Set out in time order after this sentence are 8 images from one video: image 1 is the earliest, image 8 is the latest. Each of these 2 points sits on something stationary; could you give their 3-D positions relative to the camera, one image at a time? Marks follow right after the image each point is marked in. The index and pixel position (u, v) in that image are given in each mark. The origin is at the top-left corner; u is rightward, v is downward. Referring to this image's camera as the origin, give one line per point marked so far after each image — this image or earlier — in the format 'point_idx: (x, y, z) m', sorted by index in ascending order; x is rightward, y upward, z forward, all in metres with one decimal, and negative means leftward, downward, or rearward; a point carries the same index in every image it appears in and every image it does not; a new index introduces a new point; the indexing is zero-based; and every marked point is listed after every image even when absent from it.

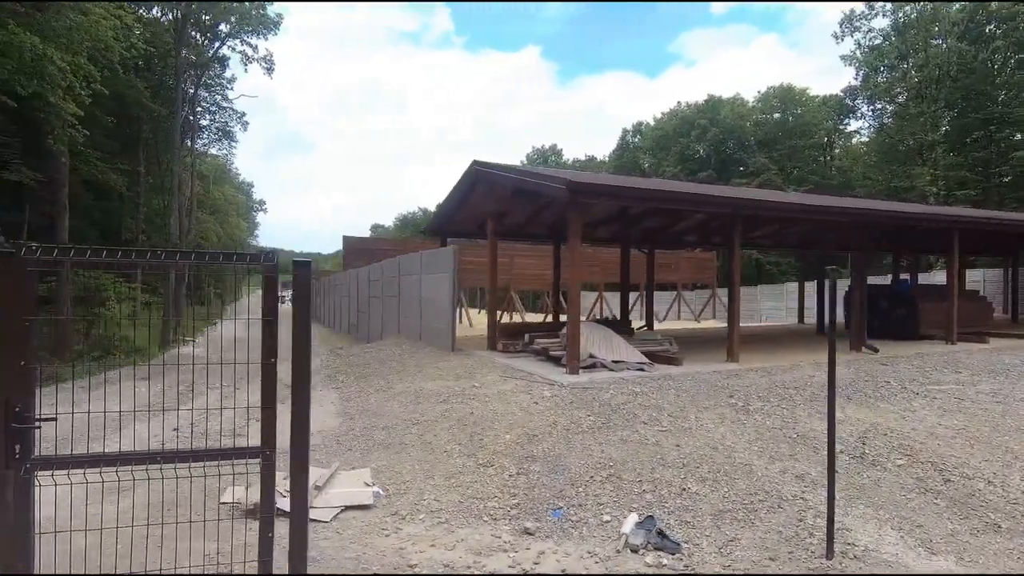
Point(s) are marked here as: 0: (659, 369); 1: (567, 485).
0: (+1.9, -1.0, +7.1) m
1: (+0.4, -1.4, +3.8) m
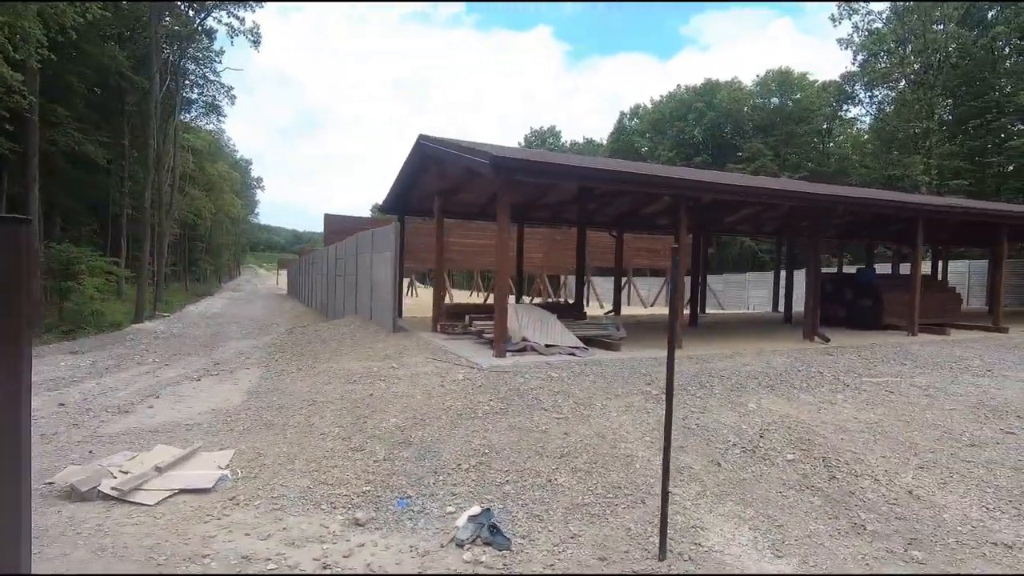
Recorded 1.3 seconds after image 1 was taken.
0: (+1.0, -0.8, +6.9) m
1: (-0.6, -1.2, +3.7) m
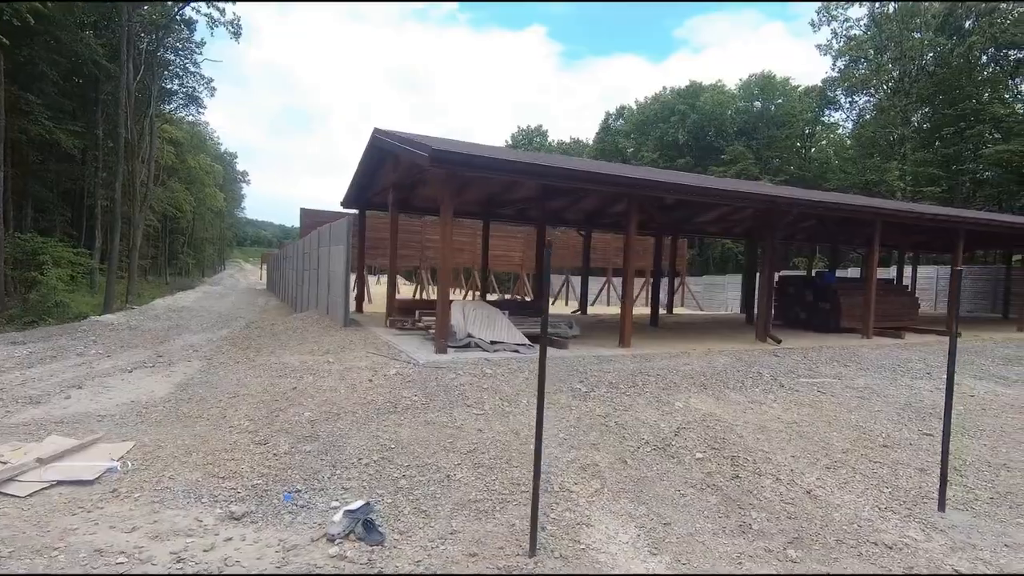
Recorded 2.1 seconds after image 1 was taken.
0: (+0.3, -0.8, +6.9) m
1: (-1.2, -1.2, +3.6) m
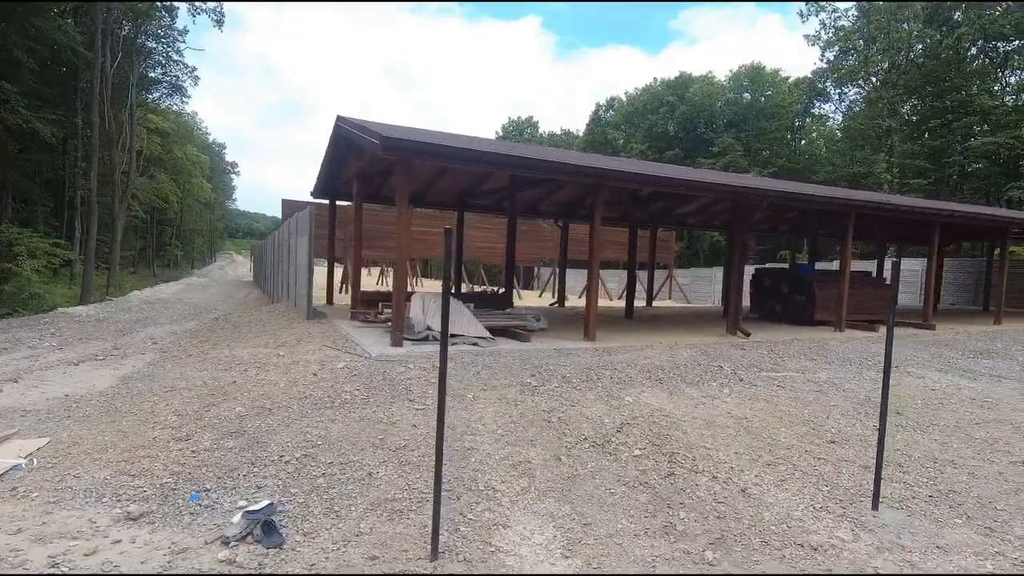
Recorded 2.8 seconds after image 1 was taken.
0: (-0.2, -0.7, +6.8) m
1: (-1.7, -1.1, +3.5) m
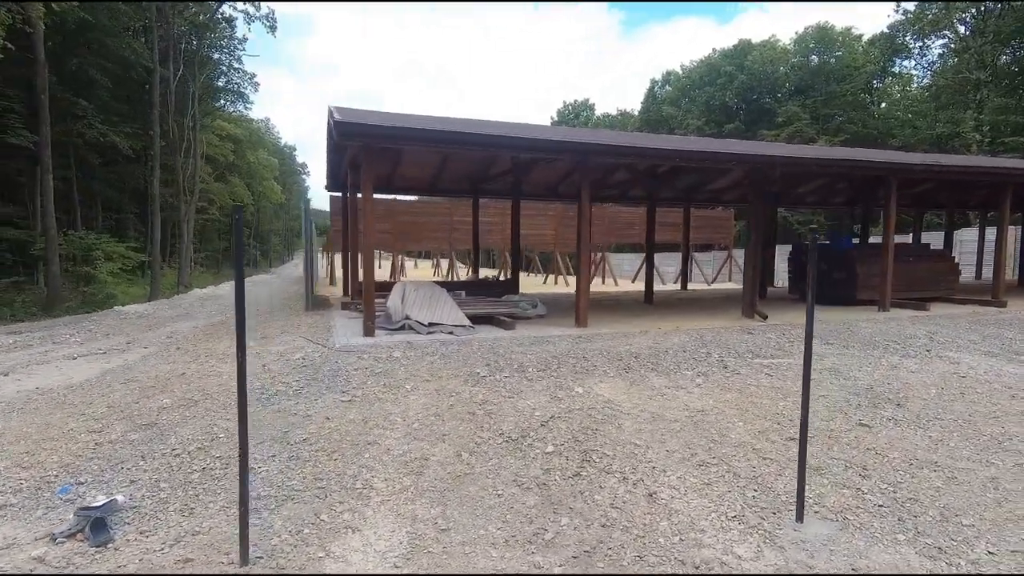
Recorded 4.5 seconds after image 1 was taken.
0: (-0.5, -0.5, +6.5) m
1: (-2.4, -1.1, +3.5) m
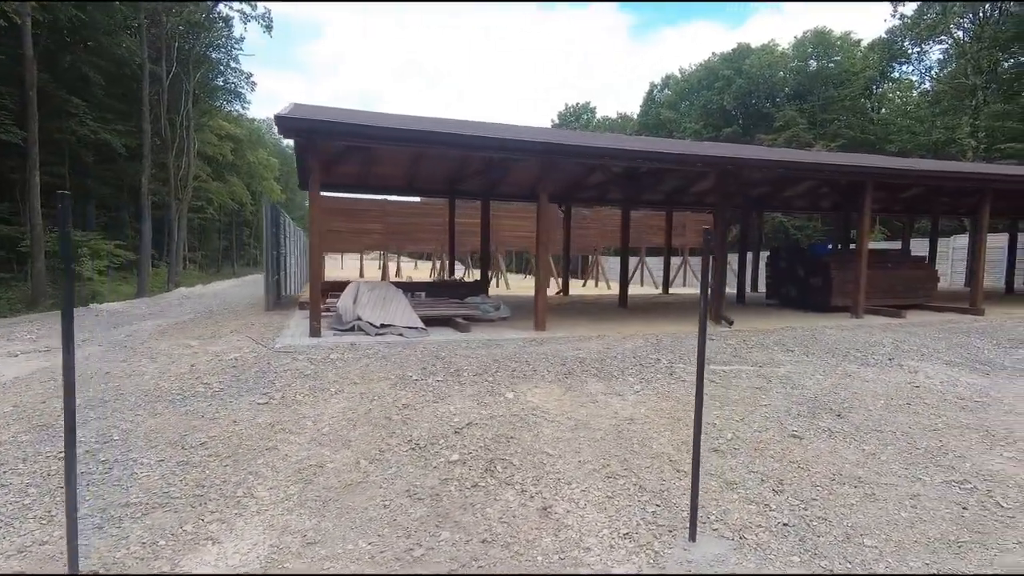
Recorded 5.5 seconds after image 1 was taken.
0: (-1.0, -0.5, +6.4) m
1: (-3.0, -1.0, +3.3) m
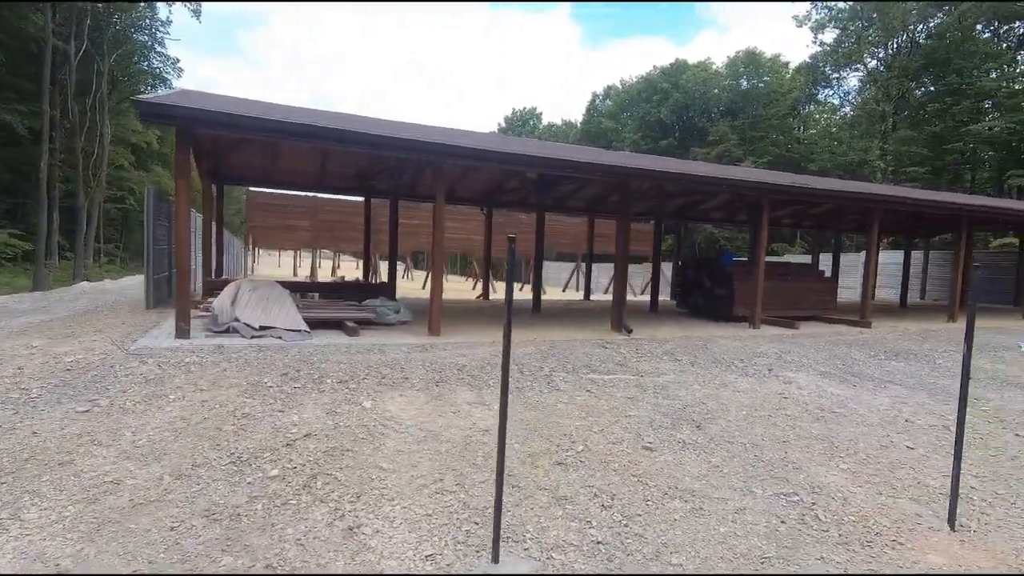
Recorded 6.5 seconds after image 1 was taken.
0: (-2.3, -0.6, +6.0) m
1: (-3.9, -1.0, +2.8) m
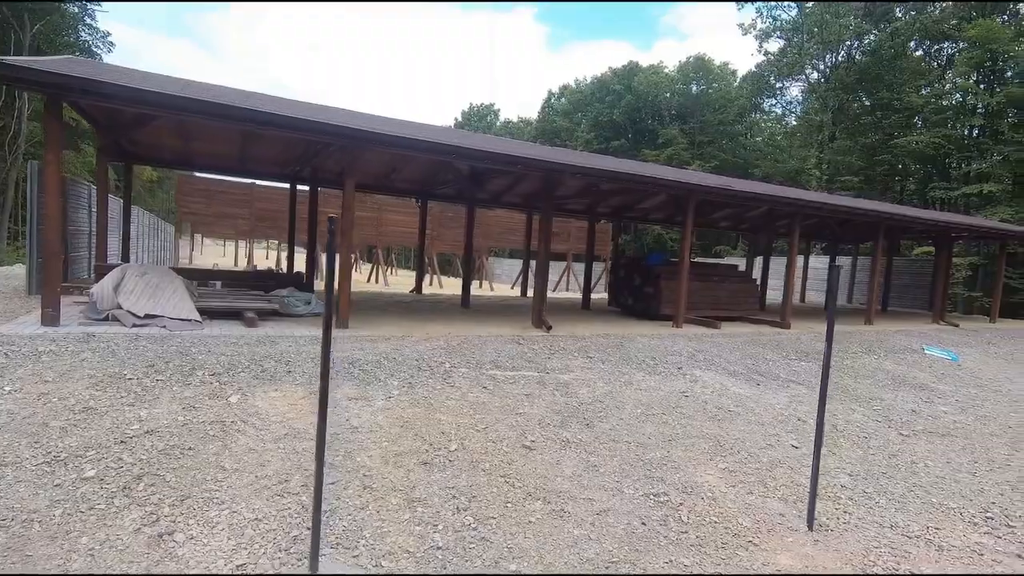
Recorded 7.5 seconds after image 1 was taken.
0: (-3.3, -0.4, +5.6) m
1: (-4.7, -0.8, +2.3) m
